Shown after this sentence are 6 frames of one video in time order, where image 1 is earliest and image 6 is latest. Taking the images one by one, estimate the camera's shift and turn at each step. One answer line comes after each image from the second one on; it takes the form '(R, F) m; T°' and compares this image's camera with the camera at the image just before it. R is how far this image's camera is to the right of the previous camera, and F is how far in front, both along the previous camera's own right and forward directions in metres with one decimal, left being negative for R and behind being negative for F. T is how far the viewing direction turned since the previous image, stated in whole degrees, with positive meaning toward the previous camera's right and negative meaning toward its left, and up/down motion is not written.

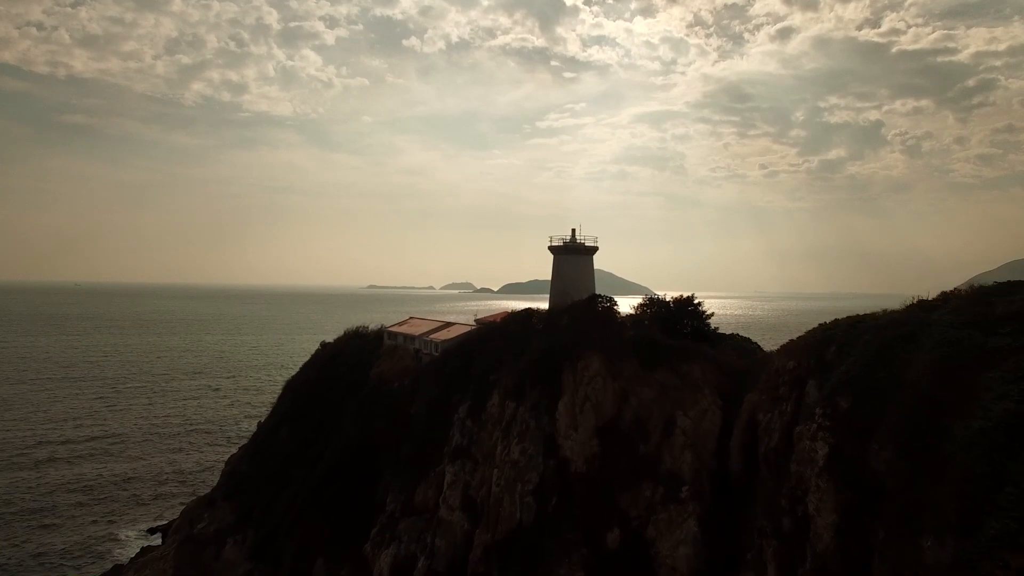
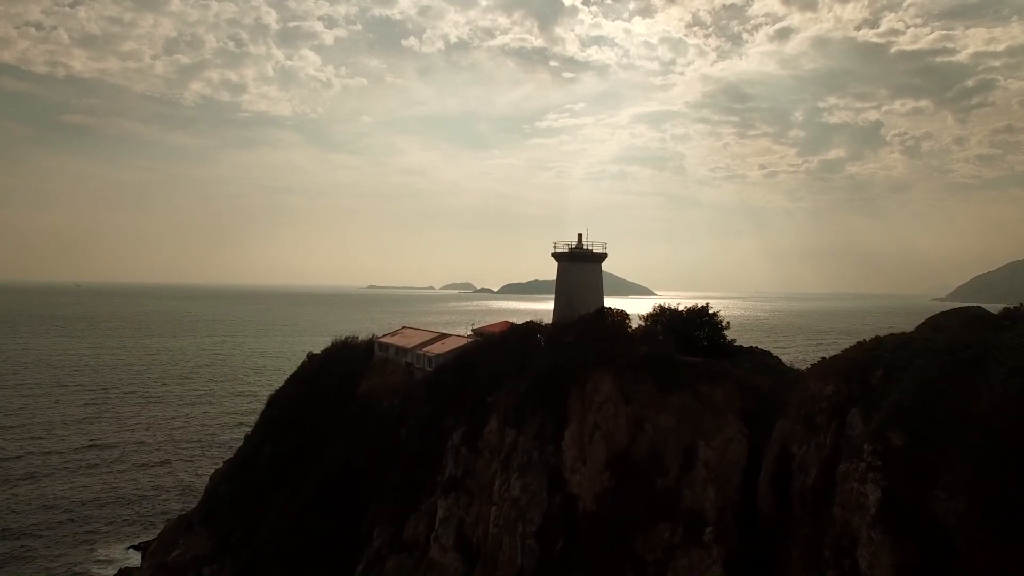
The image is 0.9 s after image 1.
(-0.1, +0.7) m; 0°
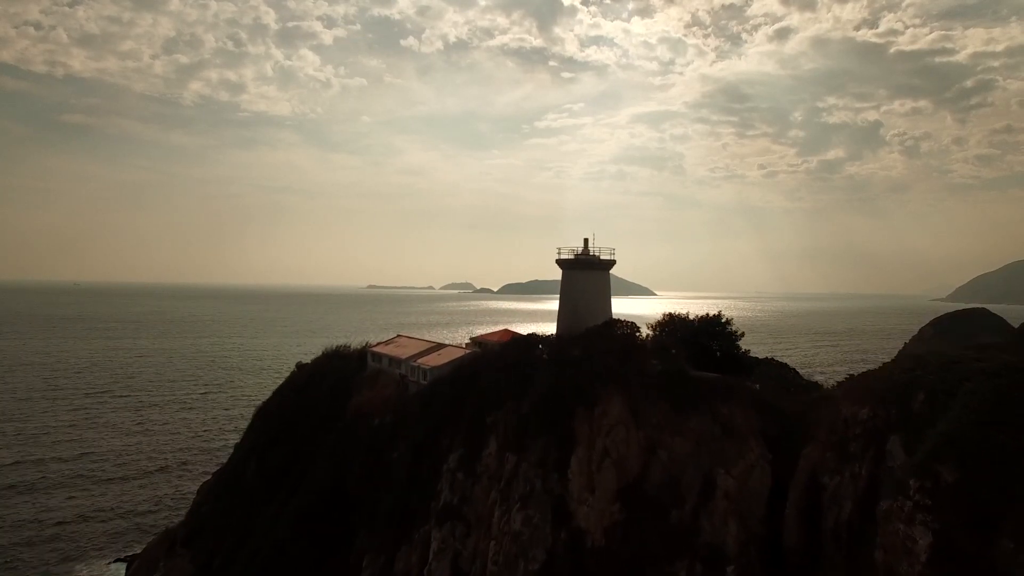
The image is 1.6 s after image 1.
(-0.4, +0.3) m; 0°
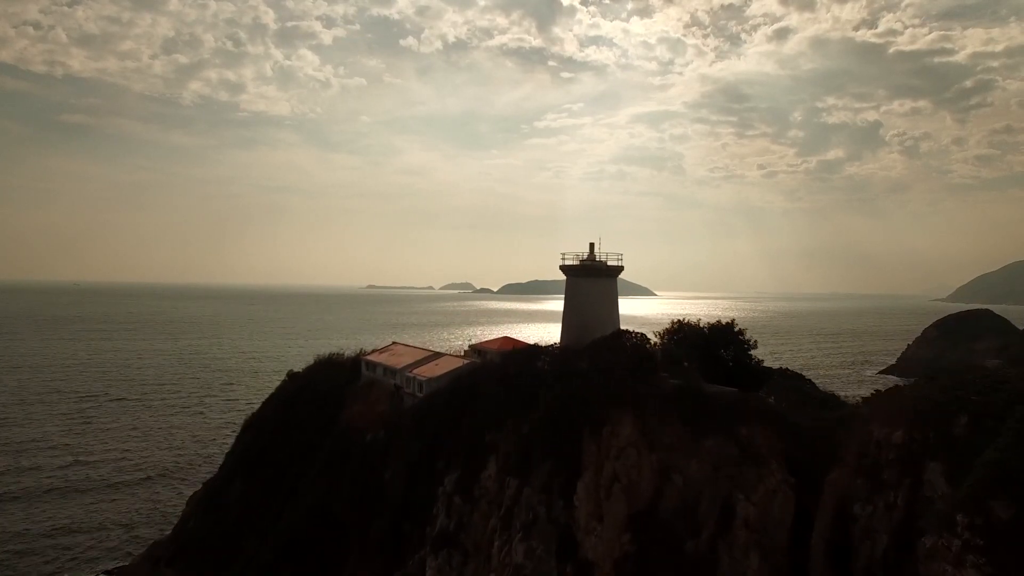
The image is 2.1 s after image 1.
(-0.4, +0.1) m; 0°
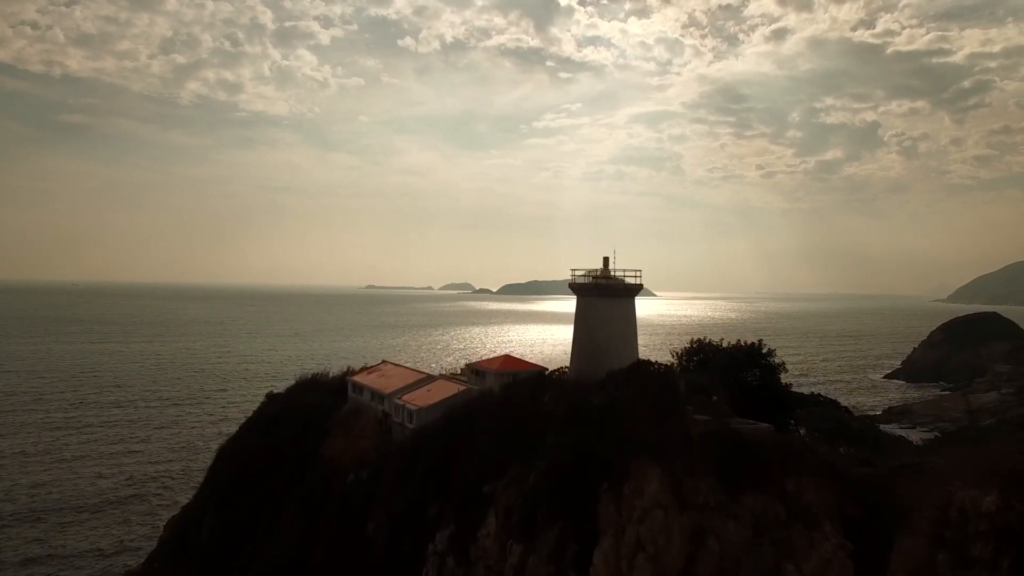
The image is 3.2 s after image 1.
(-1.1, -0.3) m; 0°
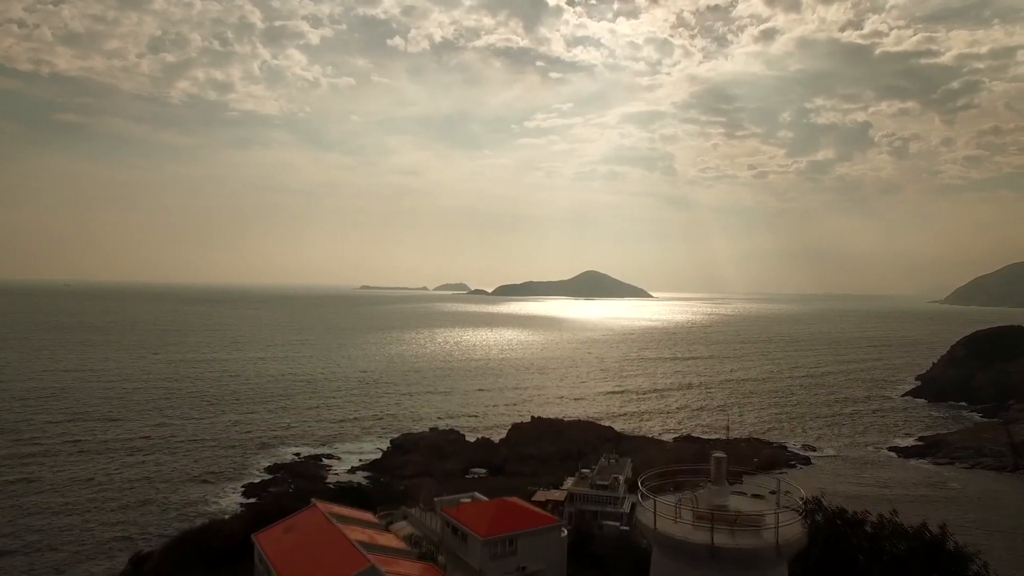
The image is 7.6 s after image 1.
(-0.7, +4.1) m; +1°
